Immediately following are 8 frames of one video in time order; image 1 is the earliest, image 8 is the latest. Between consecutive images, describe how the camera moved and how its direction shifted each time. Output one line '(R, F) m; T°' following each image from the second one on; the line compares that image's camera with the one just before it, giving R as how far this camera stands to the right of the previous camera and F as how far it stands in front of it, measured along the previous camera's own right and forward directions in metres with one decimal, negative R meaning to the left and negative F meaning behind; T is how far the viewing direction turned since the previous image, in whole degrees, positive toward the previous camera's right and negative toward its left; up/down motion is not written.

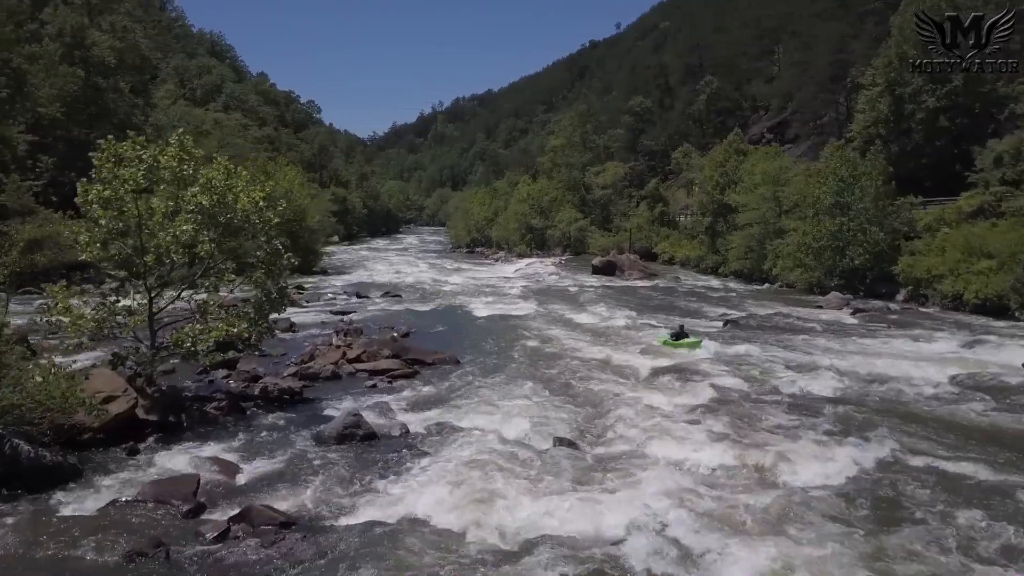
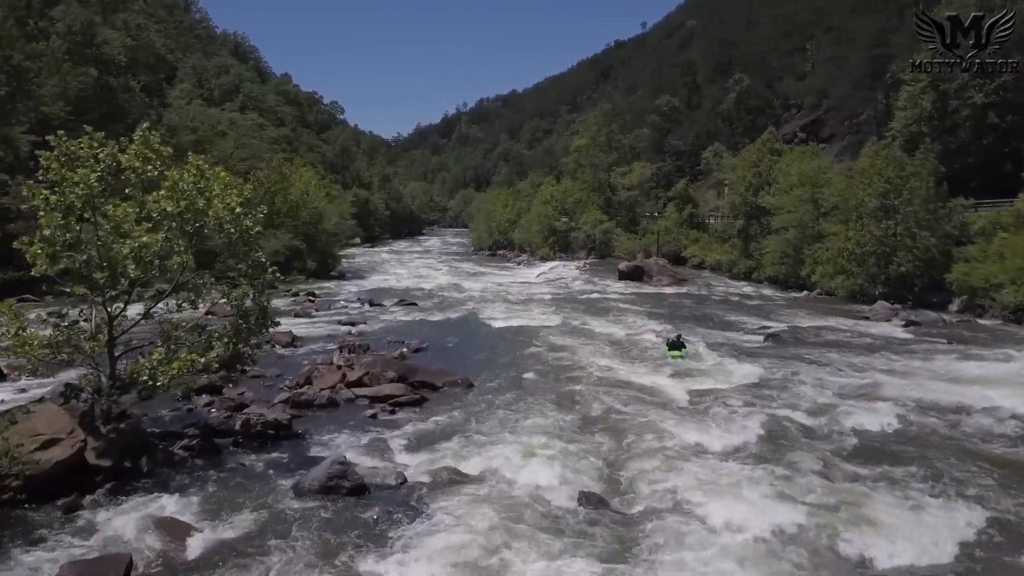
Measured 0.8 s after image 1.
(+0.1, +2.0) m; -2°
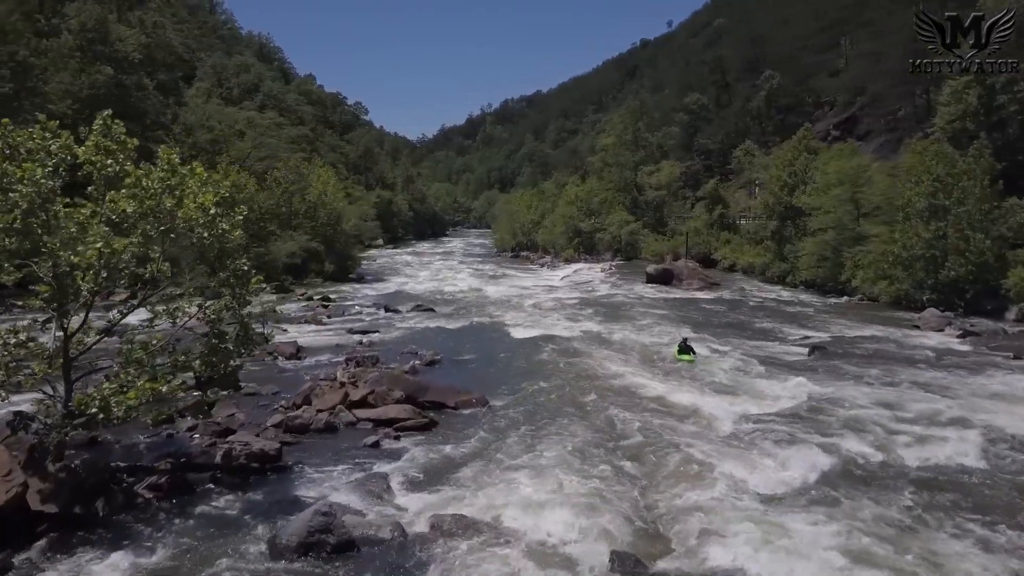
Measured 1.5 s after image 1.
(+0.1, +1.7) m; -2°
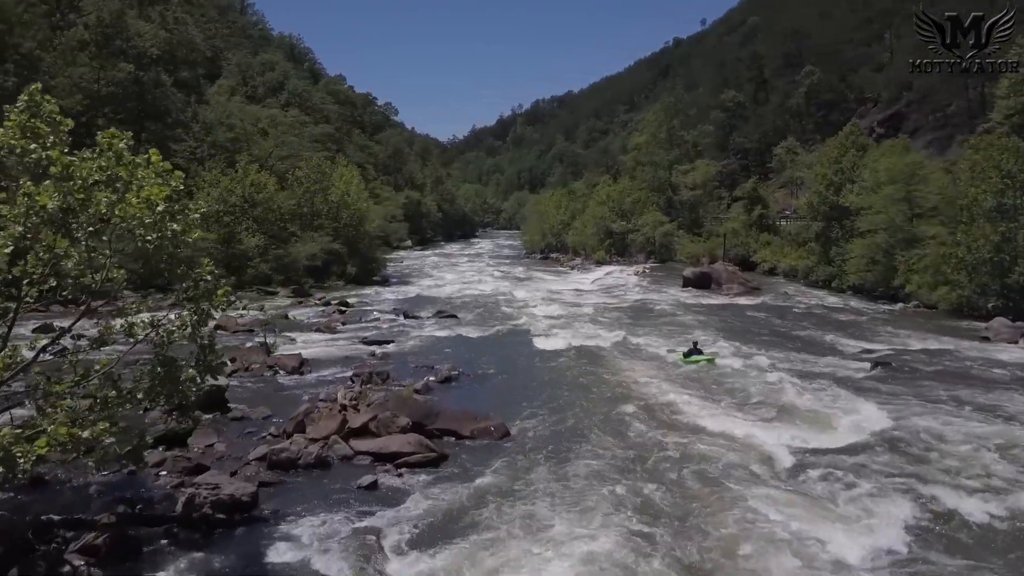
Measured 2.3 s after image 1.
(+0.1, +2.1) m; -2°
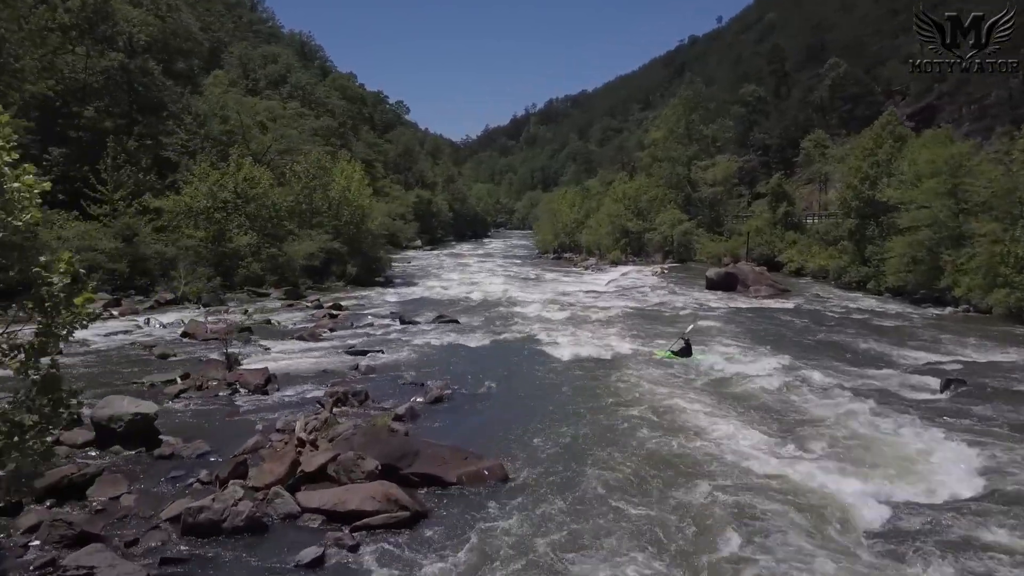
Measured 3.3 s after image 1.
(+0.2, +2.9) m; -1°
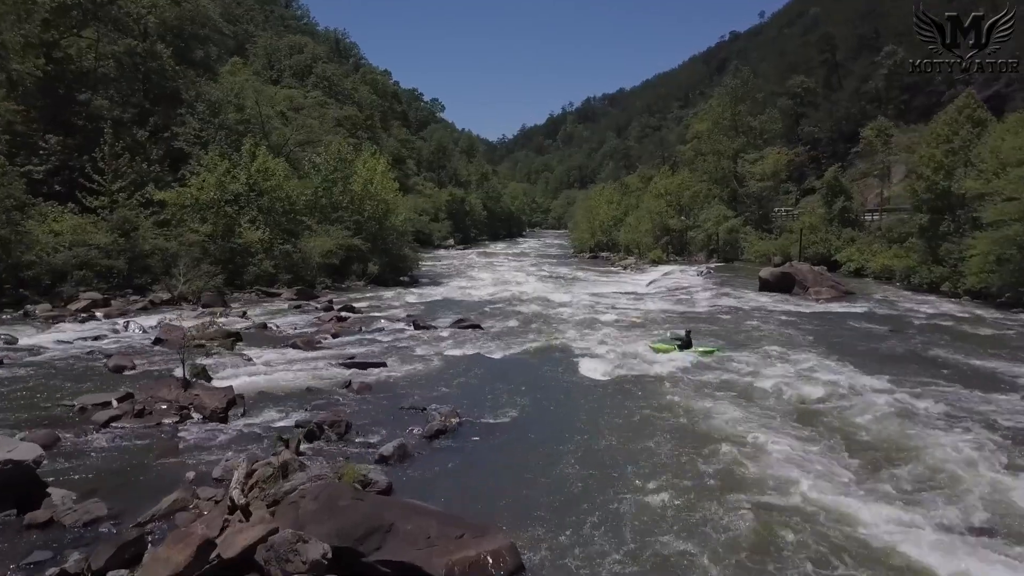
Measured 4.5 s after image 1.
(+0.2, +3.4) m; -3°
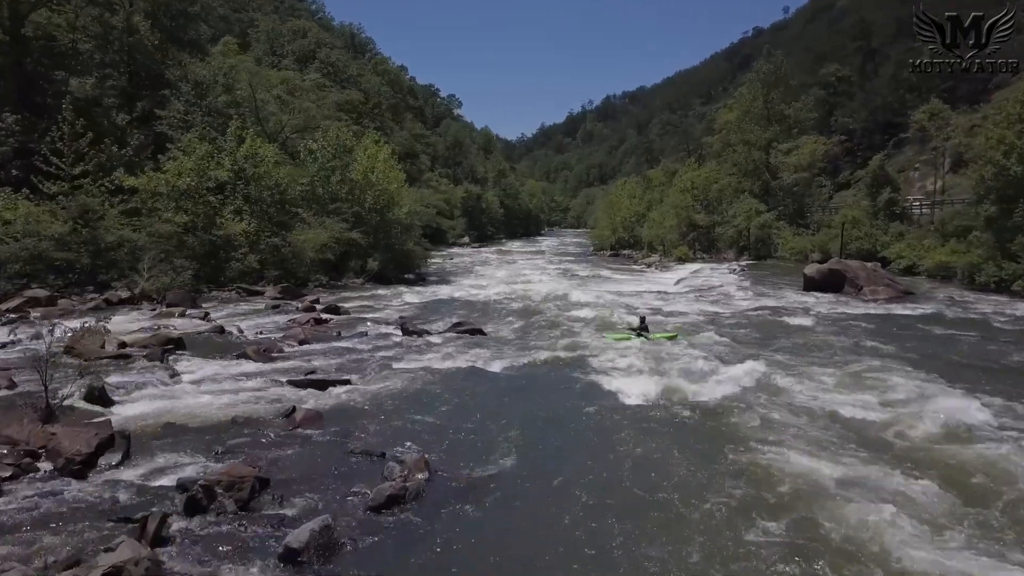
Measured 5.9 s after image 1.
(+0.2, +3.9) m; -1°
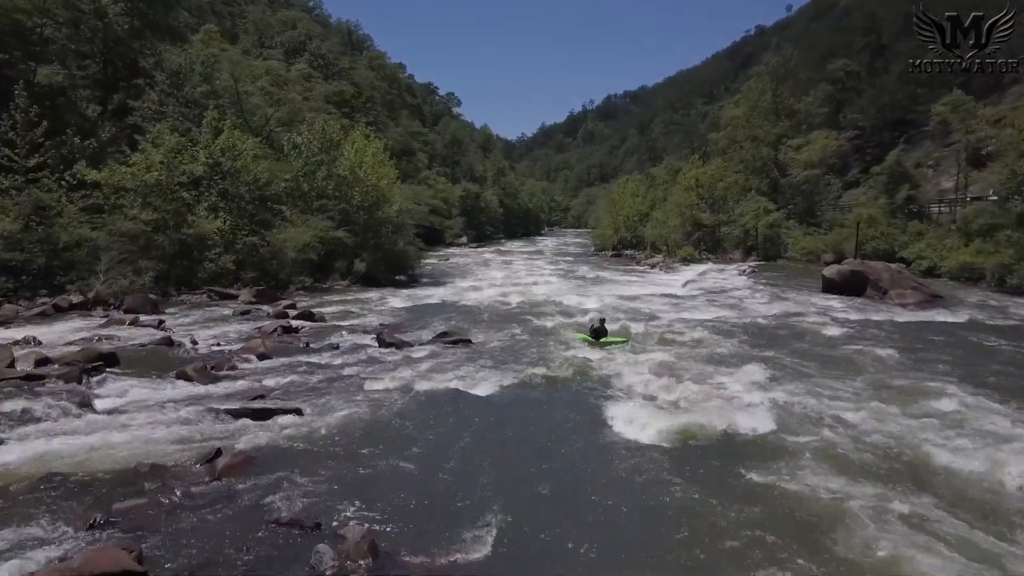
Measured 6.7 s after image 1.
(+0.2, +2.4) m; 0°
